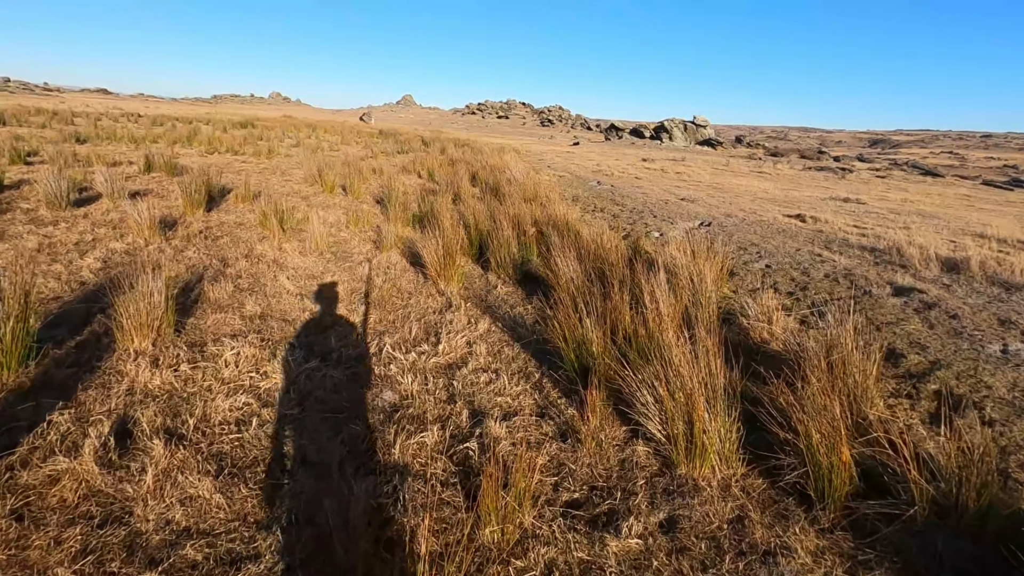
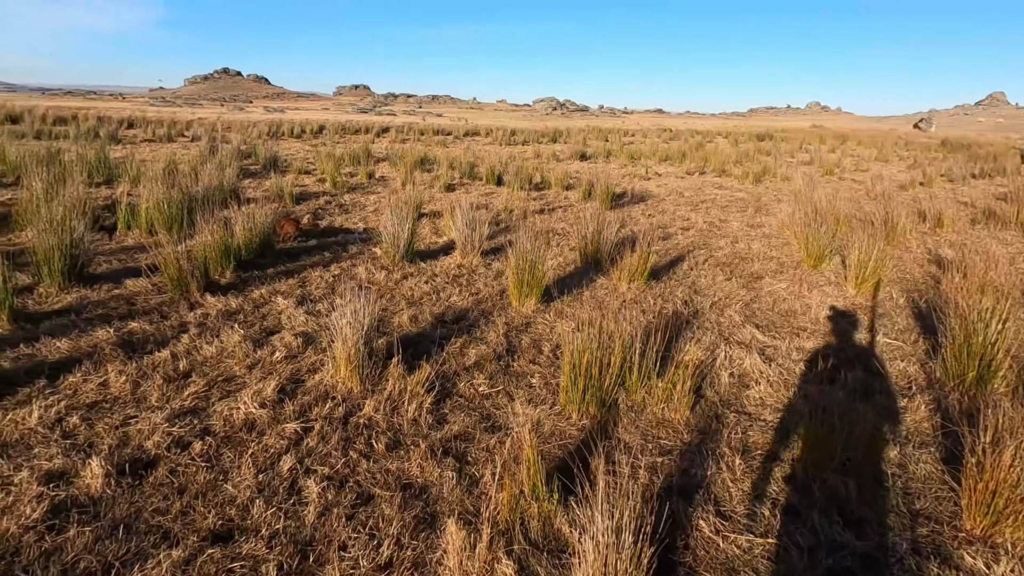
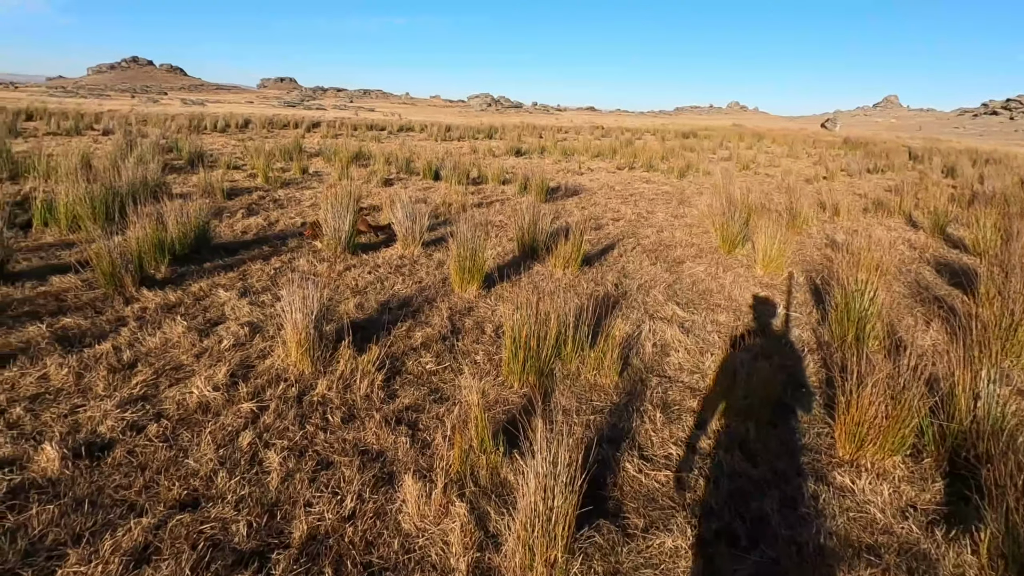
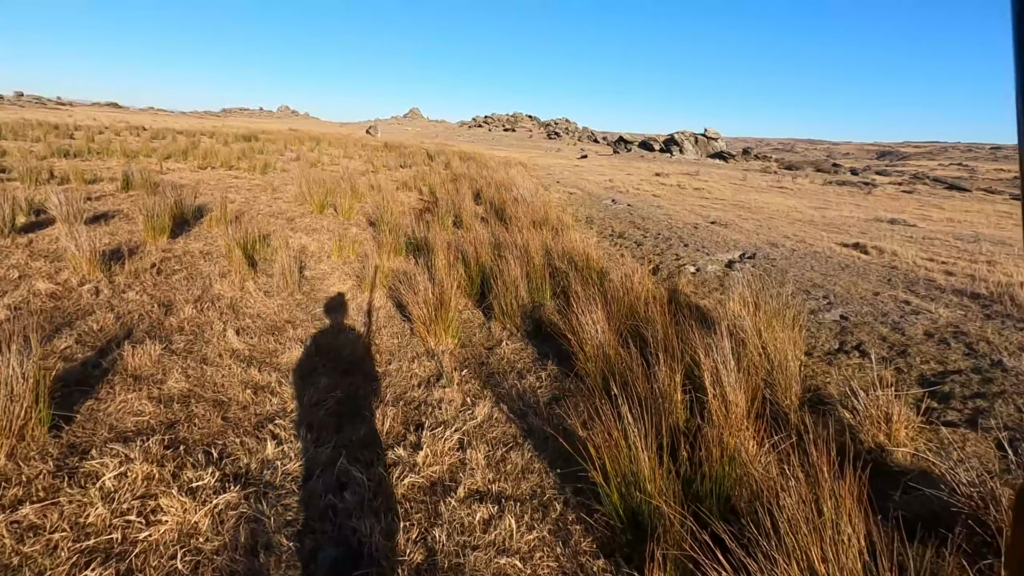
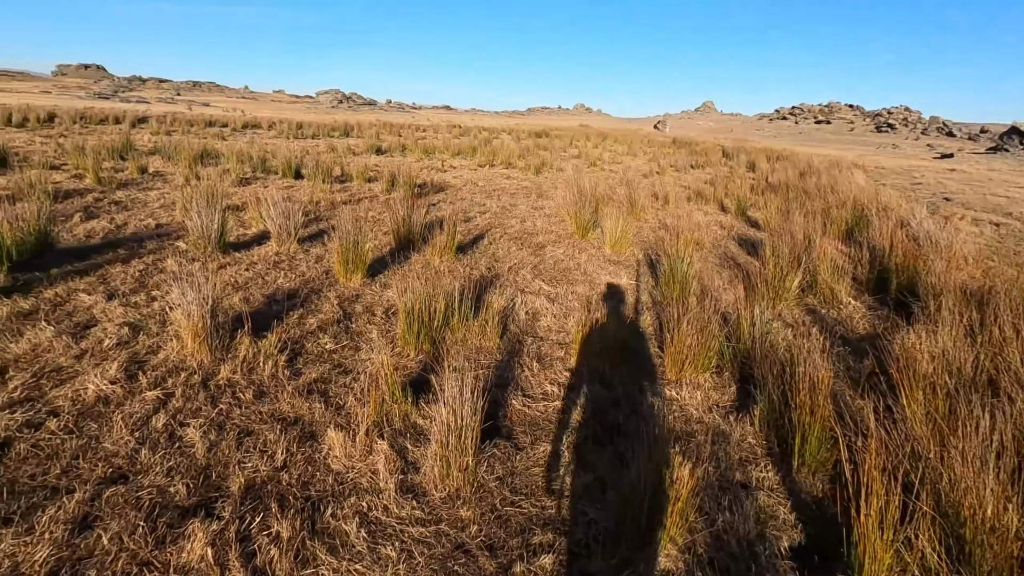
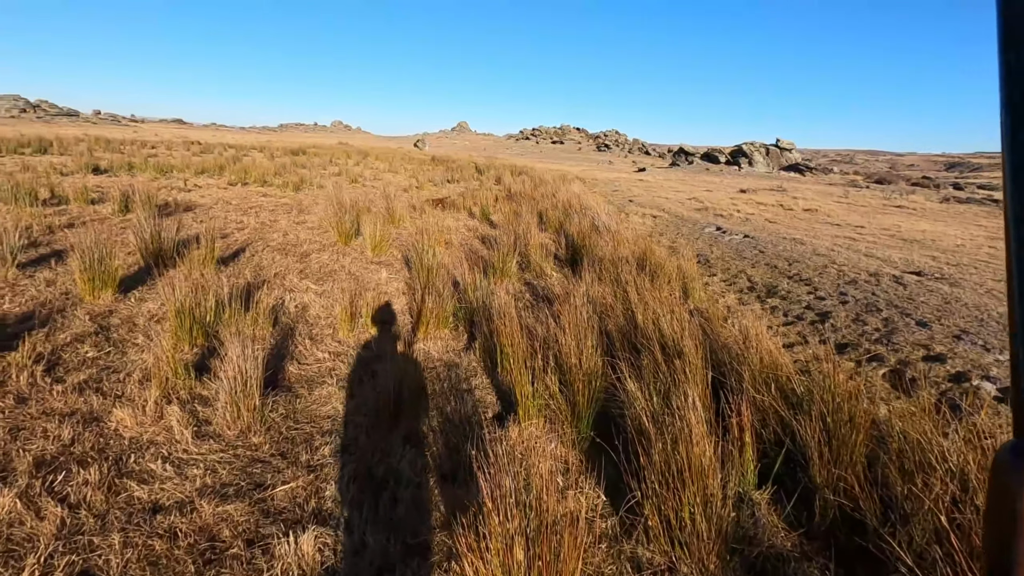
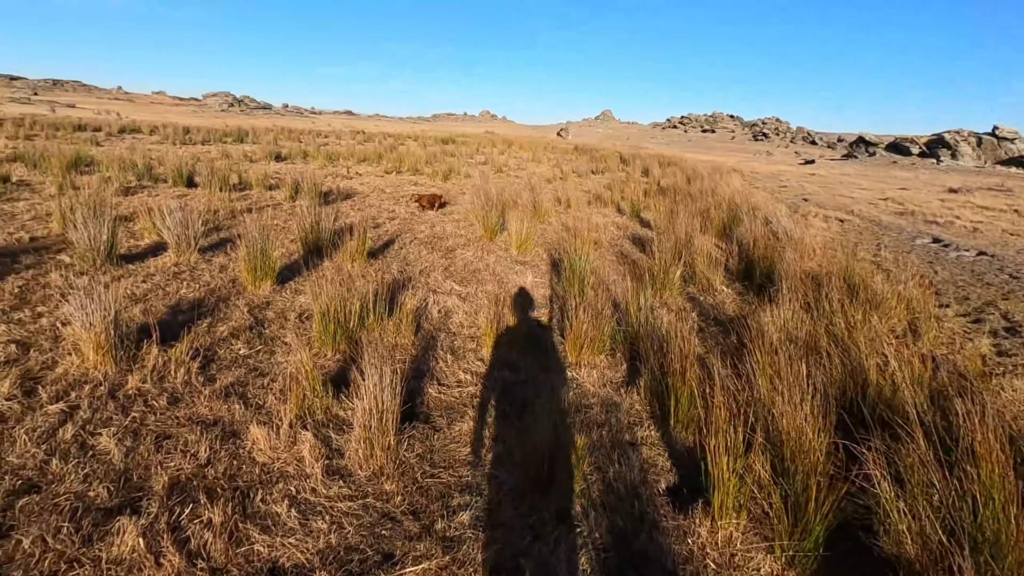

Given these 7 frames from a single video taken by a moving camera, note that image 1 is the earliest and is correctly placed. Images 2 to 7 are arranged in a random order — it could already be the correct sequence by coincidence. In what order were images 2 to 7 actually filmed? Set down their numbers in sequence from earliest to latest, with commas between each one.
4, 6, 7, 5, 3, 2
